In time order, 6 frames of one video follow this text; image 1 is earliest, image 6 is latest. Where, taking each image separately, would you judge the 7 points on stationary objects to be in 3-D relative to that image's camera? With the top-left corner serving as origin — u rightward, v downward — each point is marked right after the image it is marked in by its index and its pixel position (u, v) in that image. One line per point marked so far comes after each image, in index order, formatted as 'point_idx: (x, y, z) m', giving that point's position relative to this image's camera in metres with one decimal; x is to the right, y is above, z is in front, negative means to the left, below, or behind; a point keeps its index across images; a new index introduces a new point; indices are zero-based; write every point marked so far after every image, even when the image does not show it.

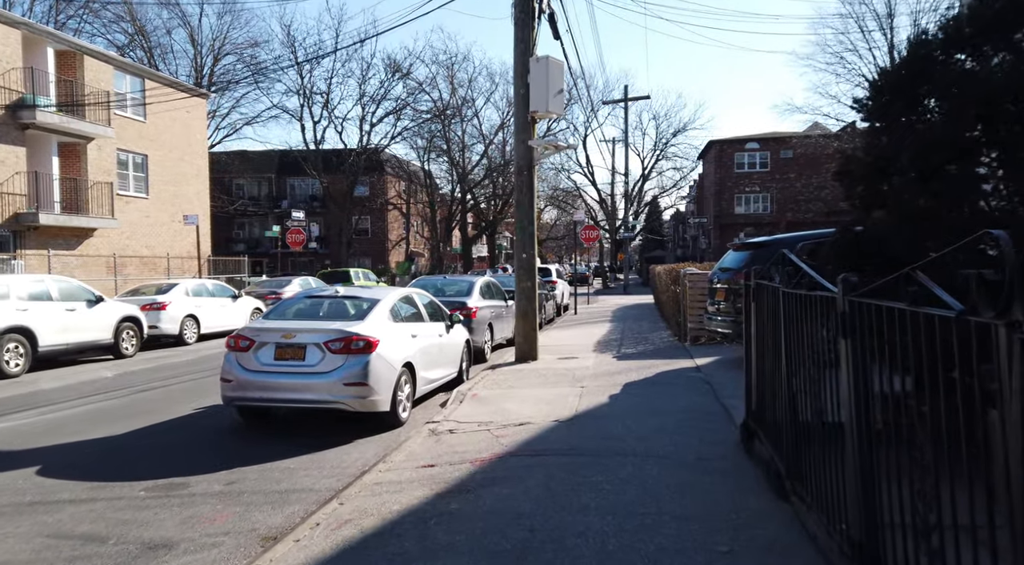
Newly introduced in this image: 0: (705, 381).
0: (+2.5, -1.3, +9.2) m
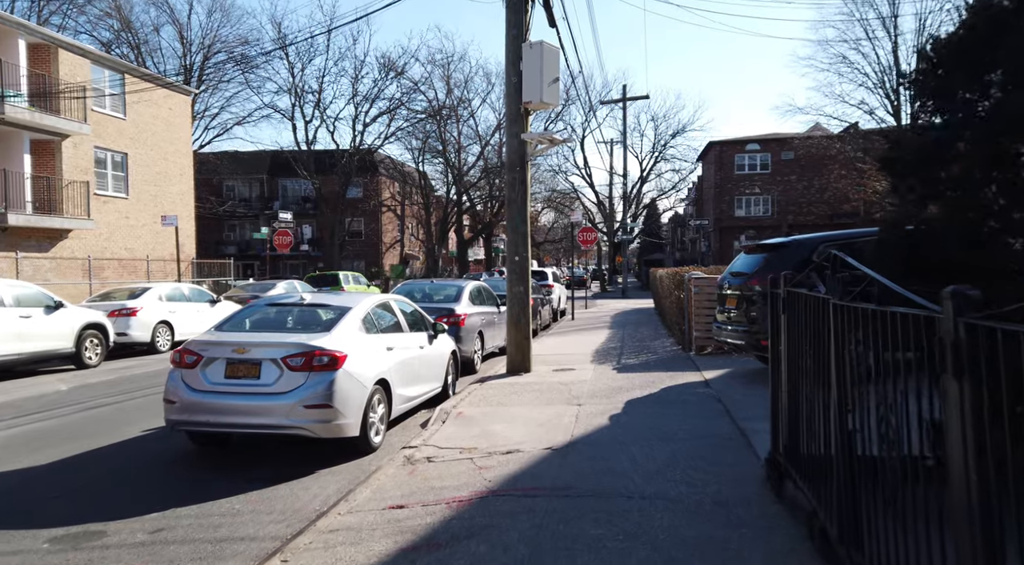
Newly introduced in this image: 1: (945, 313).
0: (+2.4, -1.4, +8.3) m
1: (+1.5, -0.1, +2.5) m
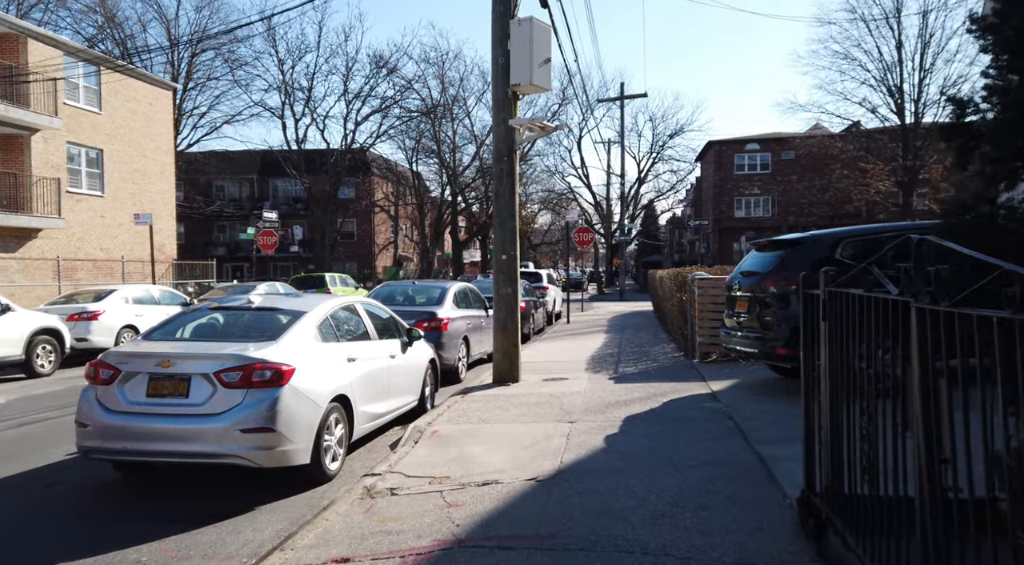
0: (+2.2, -1.4, +7.3) m
1: (+1.3, -0.1, +1.5) m
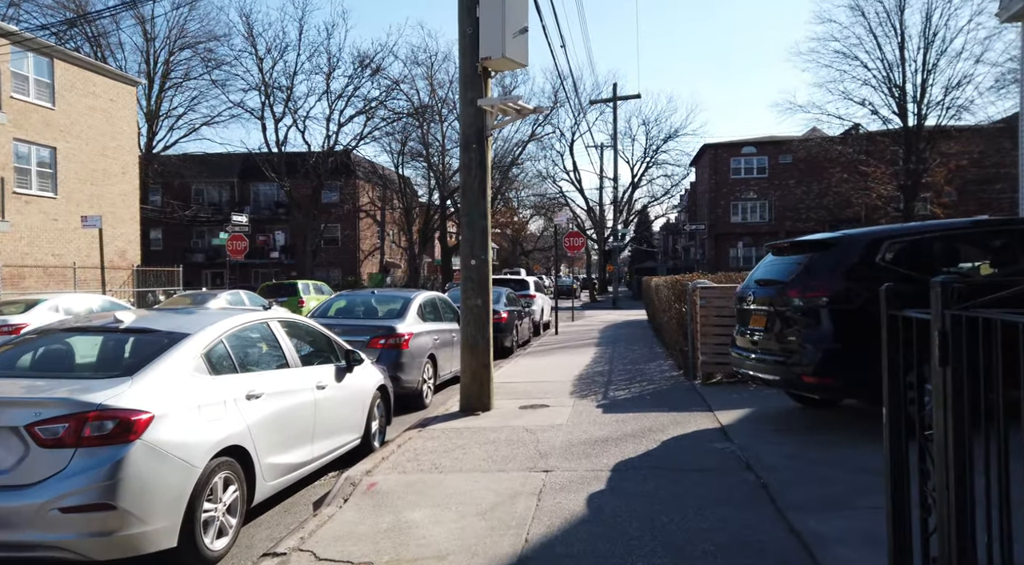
0: (+1.9, -1.5, +5.7) m
1: (+1.0, -0.1, -0.1) m
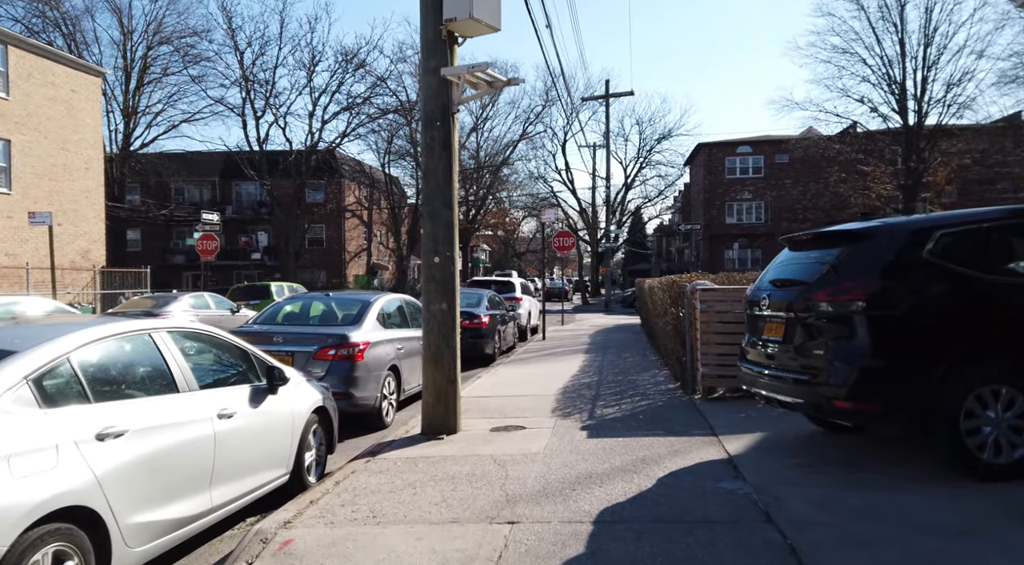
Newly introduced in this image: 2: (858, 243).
0: (+1.6, -1.5, +4.5) m
1: (+0.8, -0.1, -1.3) m
2: (+2.6, +0.3, +5.4) m
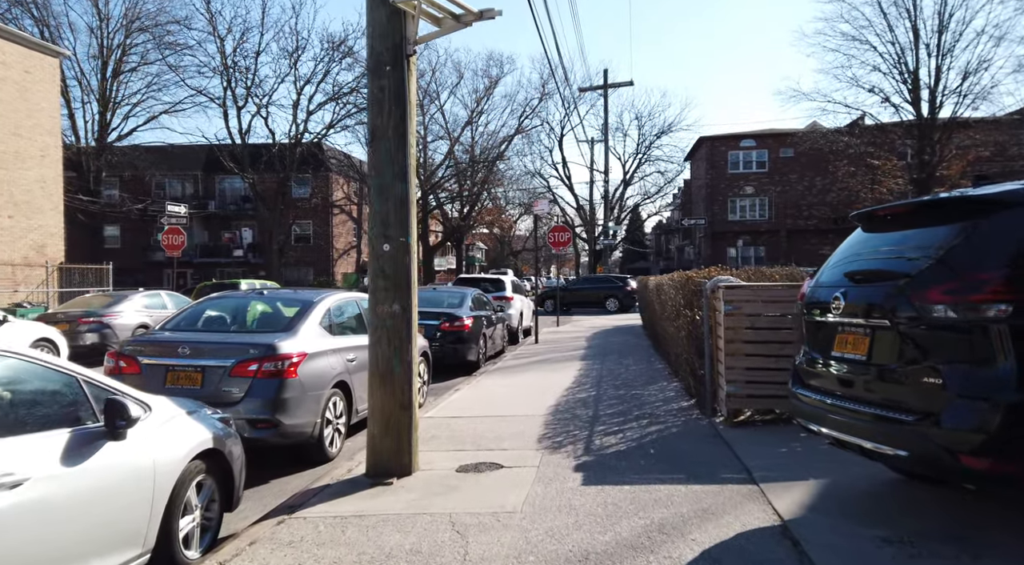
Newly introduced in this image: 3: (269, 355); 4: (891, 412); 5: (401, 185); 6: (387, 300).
0: (+1.4, -1.4, +2.7) m
1: (+0.6, -0.1, -3.1) m
2: (+2.4, +0.3, +3.6) m
3: (-2.1, -0.6, +6.1) m
4: (+2.0, -0.6, +3.7) m
5: (-0.9, +0.8, +5.7) m
6: (-1.0, -0.1, +5.7) m
